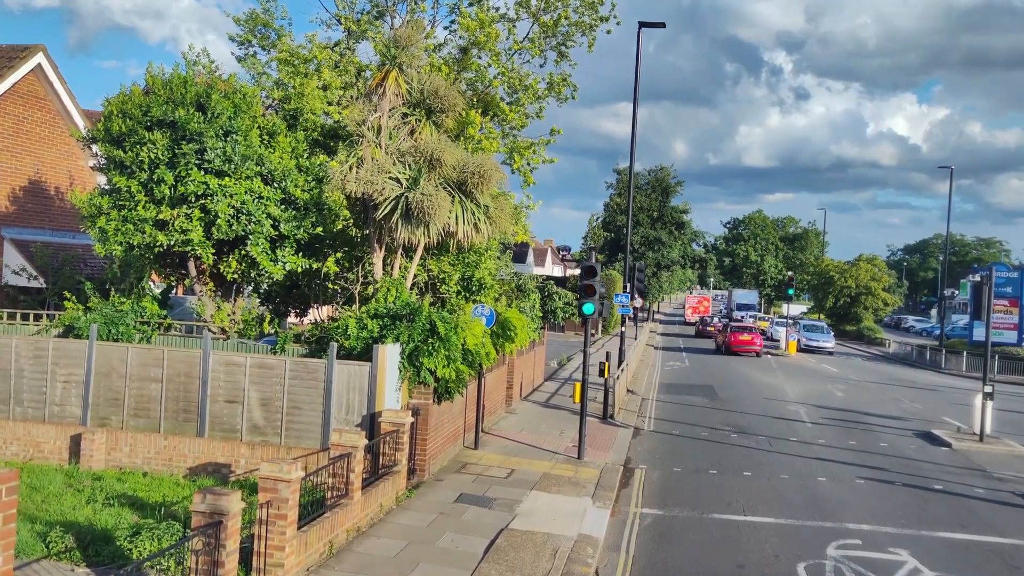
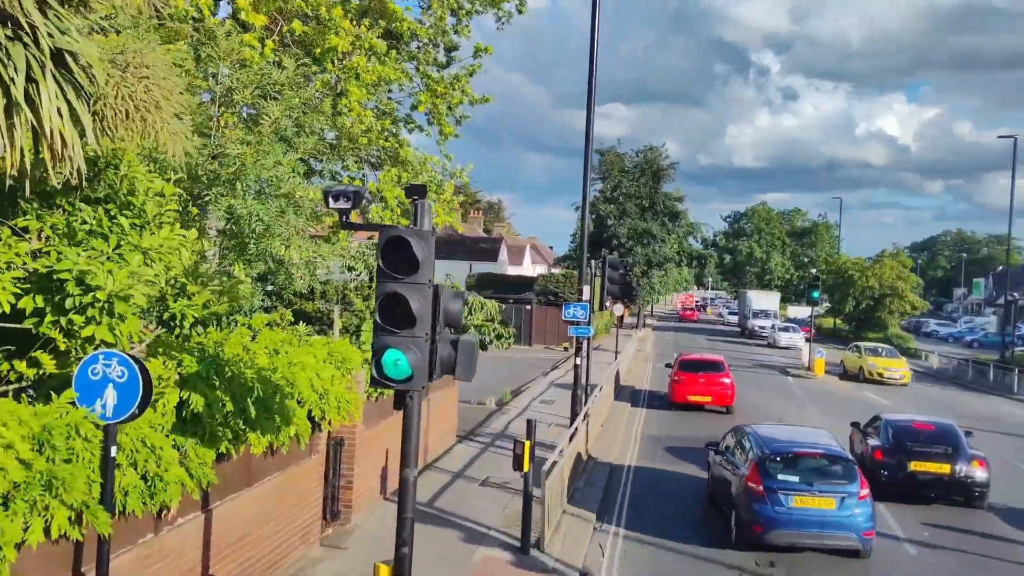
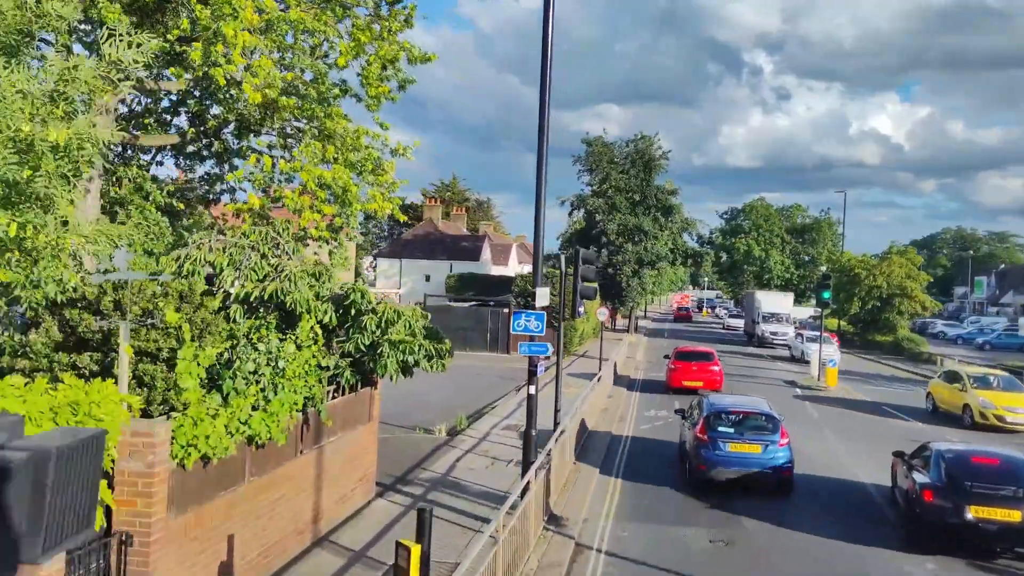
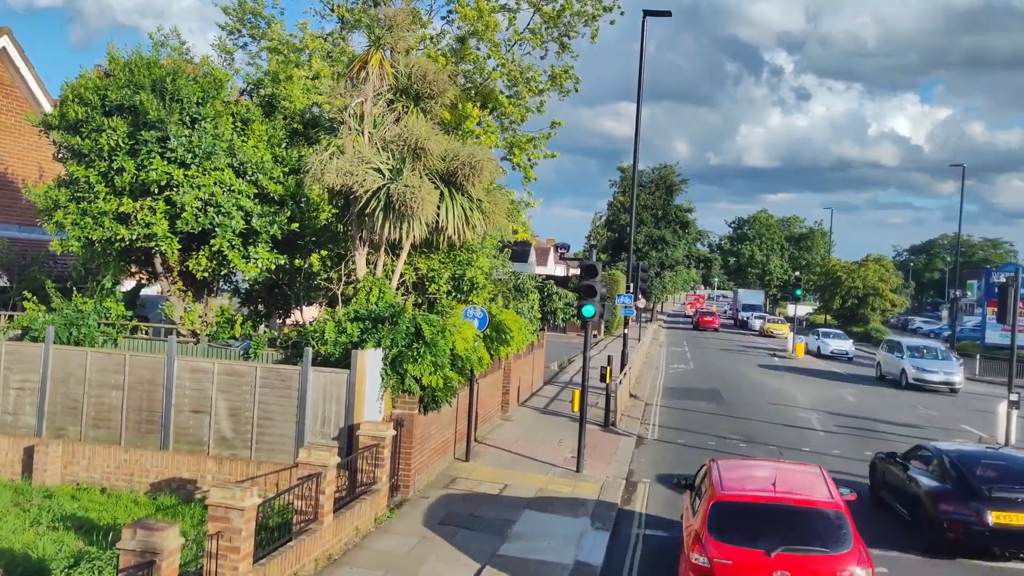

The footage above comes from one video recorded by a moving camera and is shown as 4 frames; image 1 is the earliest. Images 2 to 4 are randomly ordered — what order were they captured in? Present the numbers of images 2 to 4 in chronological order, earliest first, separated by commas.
4, 2, 3
